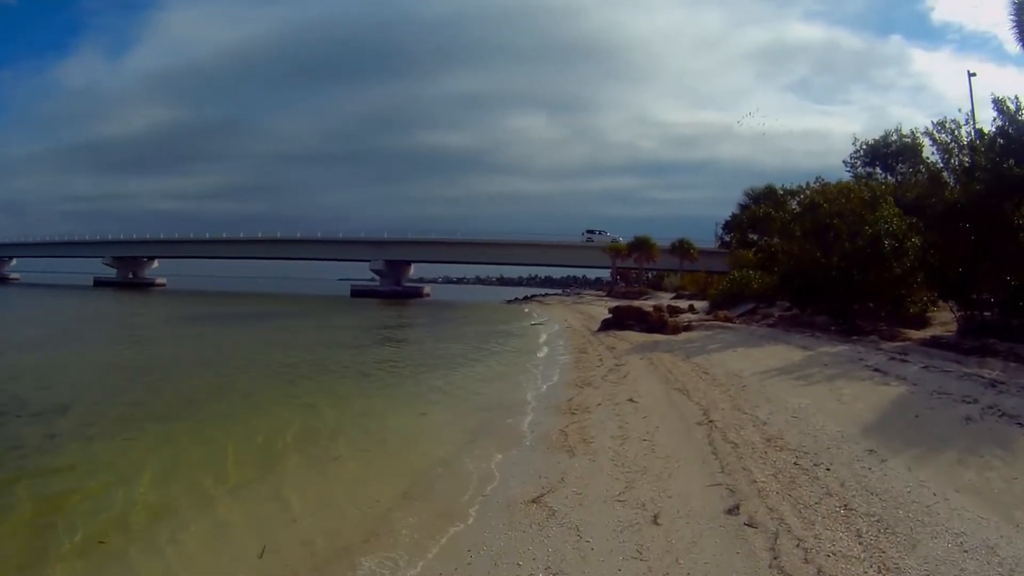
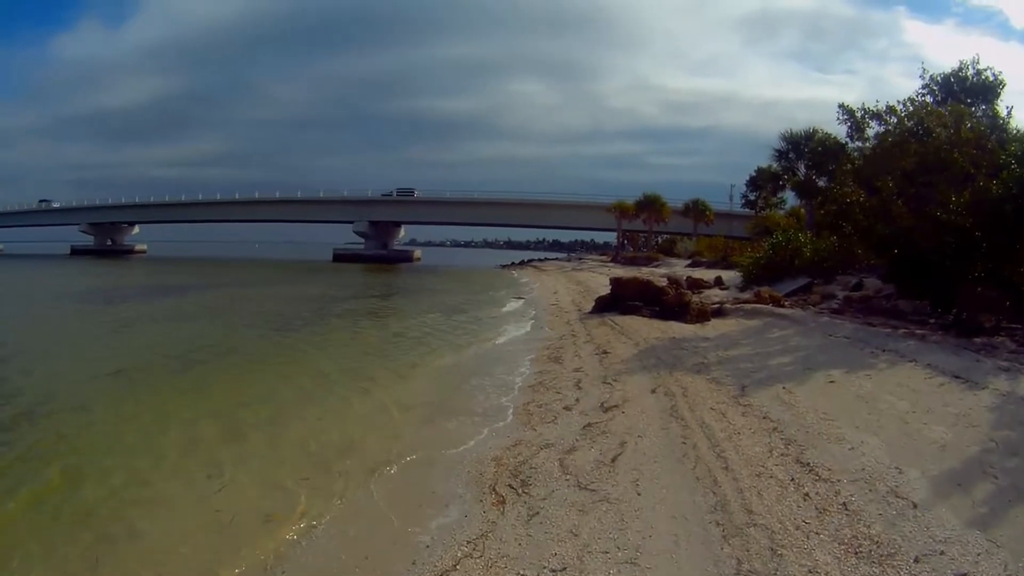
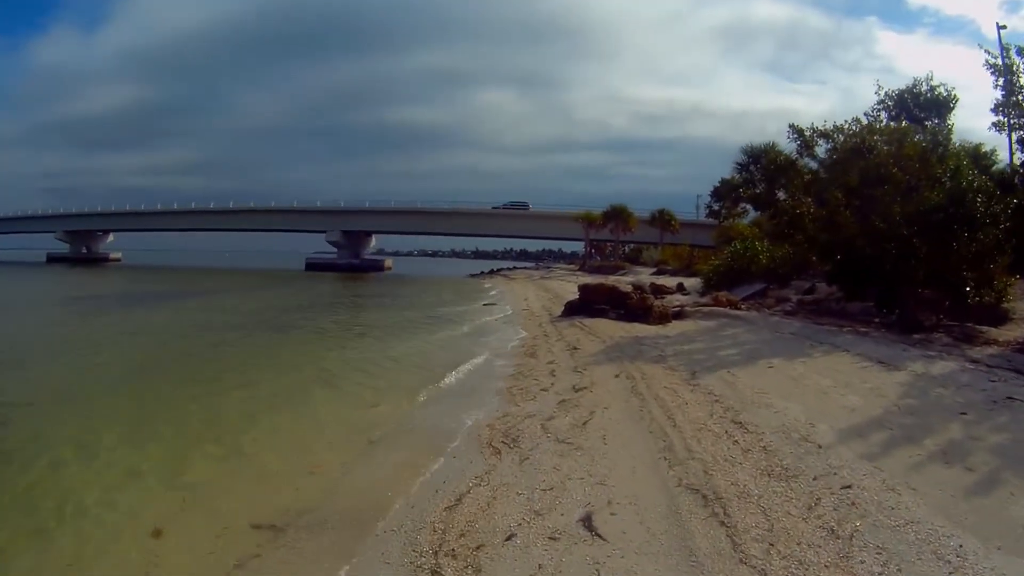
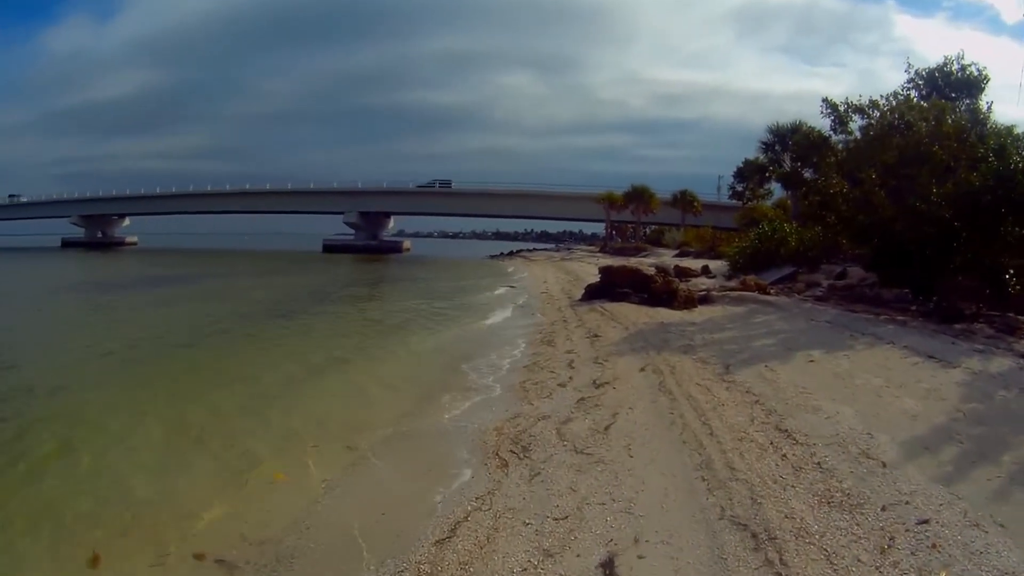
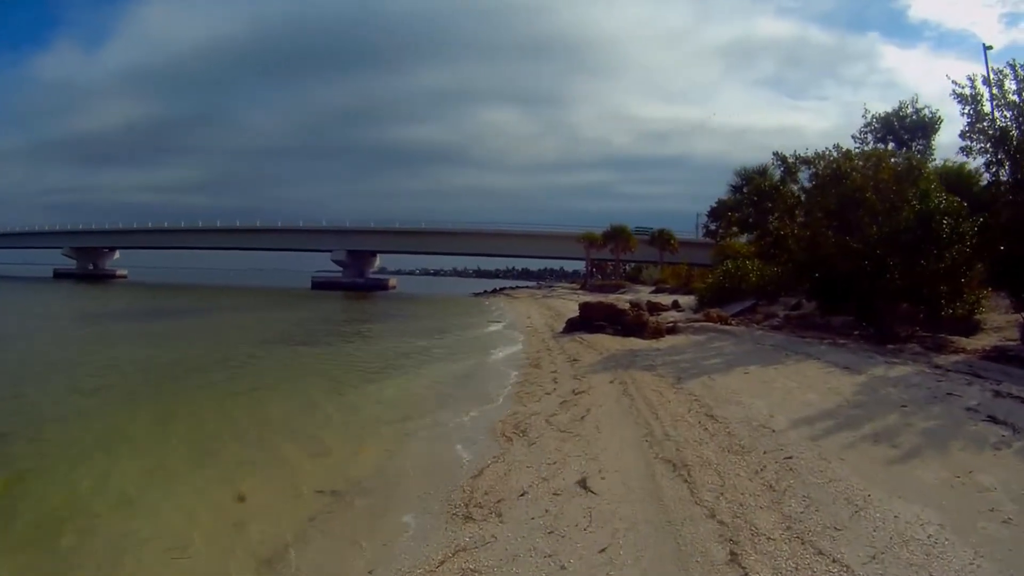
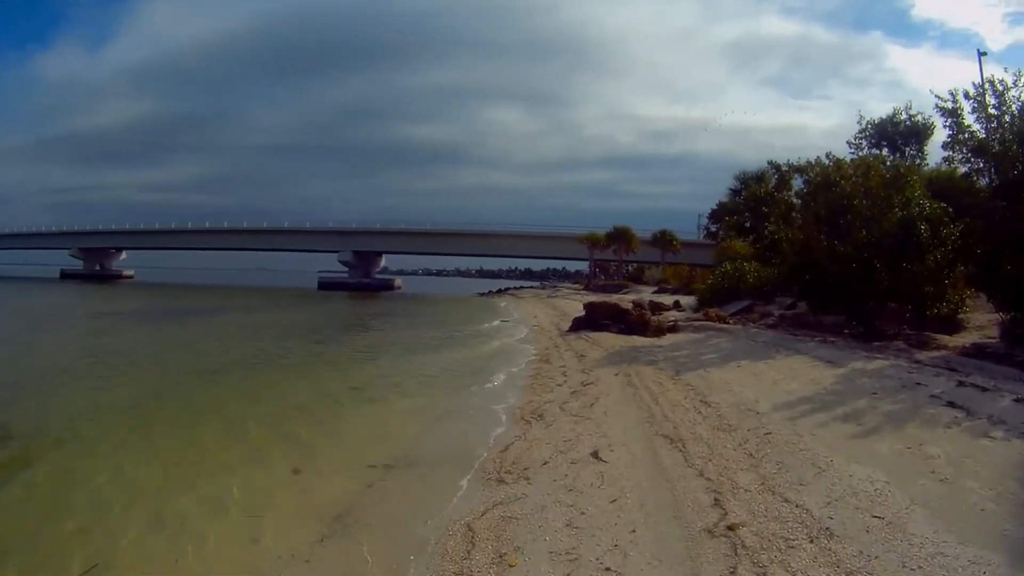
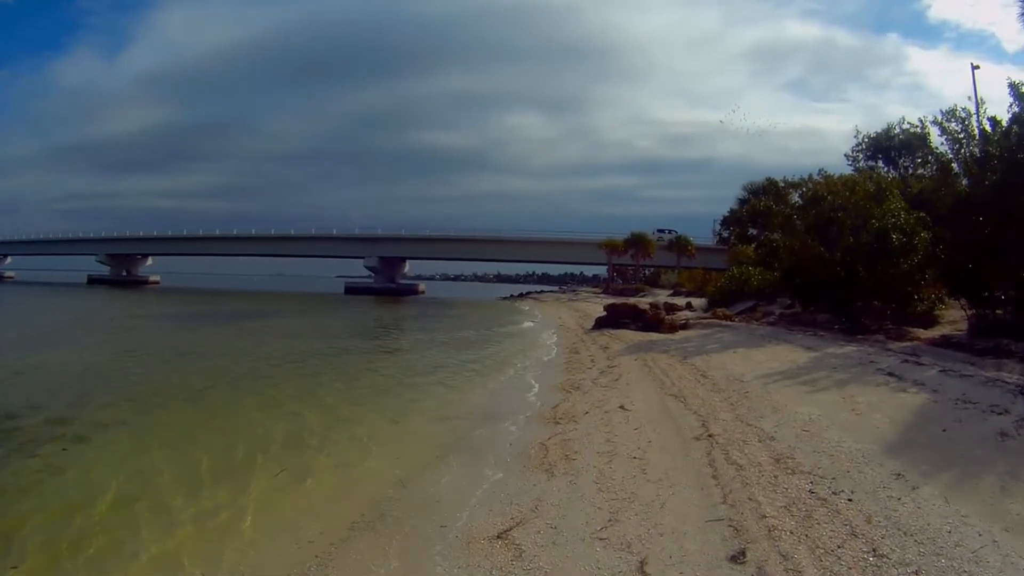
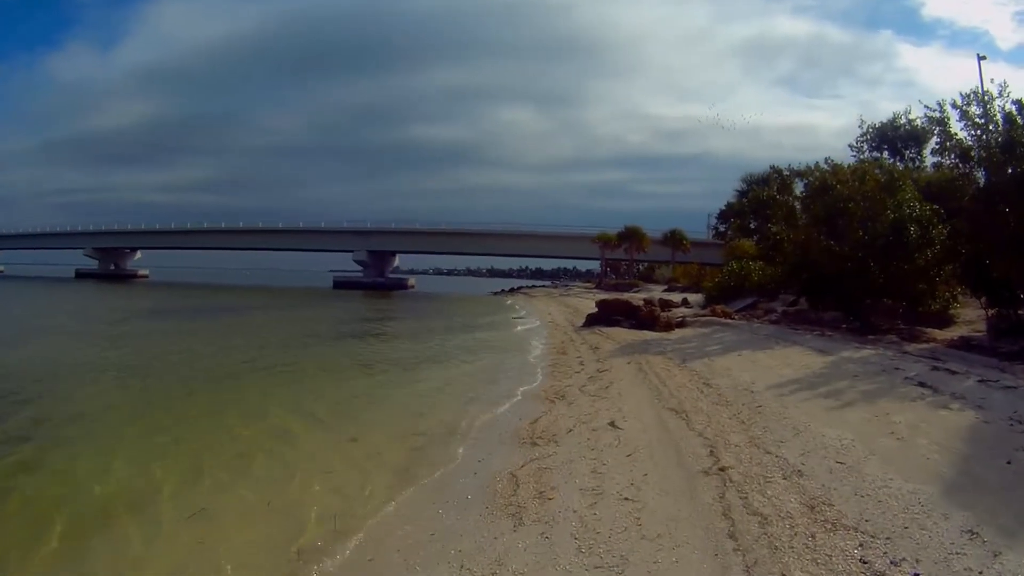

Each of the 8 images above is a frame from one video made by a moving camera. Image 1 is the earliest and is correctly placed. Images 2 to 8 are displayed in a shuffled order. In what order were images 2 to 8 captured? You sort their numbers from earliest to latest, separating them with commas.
7, 8, 6, 5, 3, 4, 2
